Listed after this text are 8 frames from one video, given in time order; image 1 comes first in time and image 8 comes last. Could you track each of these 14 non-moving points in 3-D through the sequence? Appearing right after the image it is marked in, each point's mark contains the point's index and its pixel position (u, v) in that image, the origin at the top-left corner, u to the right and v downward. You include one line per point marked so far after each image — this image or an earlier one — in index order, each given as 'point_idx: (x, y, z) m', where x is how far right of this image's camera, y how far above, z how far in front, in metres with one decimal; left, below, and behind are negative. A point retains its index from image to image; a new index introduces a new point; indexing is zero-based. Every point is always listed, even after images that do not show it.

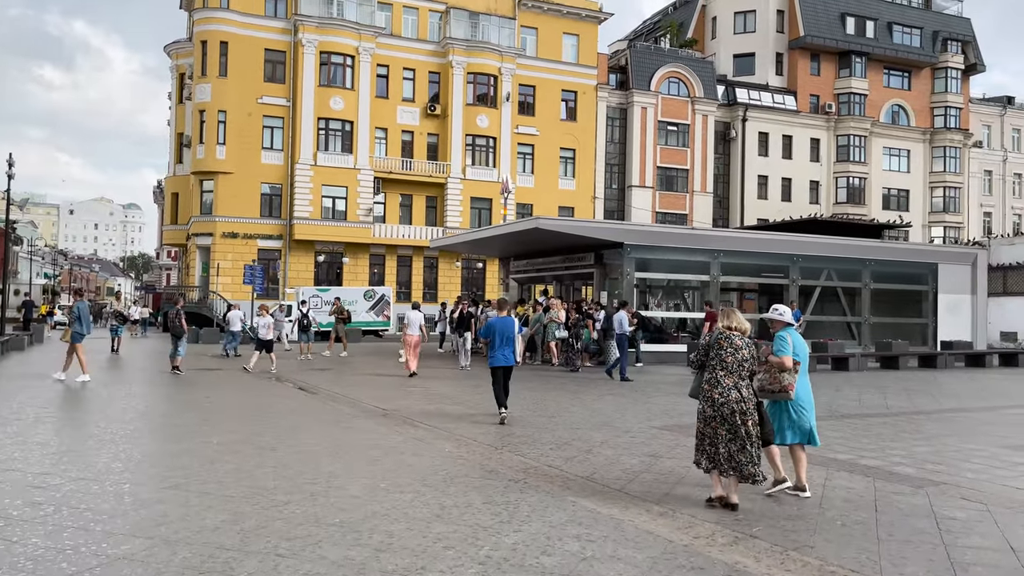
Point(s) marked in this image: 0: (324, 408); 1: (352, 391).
0: (-2.9, -1.8, +12.5) m
1: (-3.1, -1.9, +15.5) m
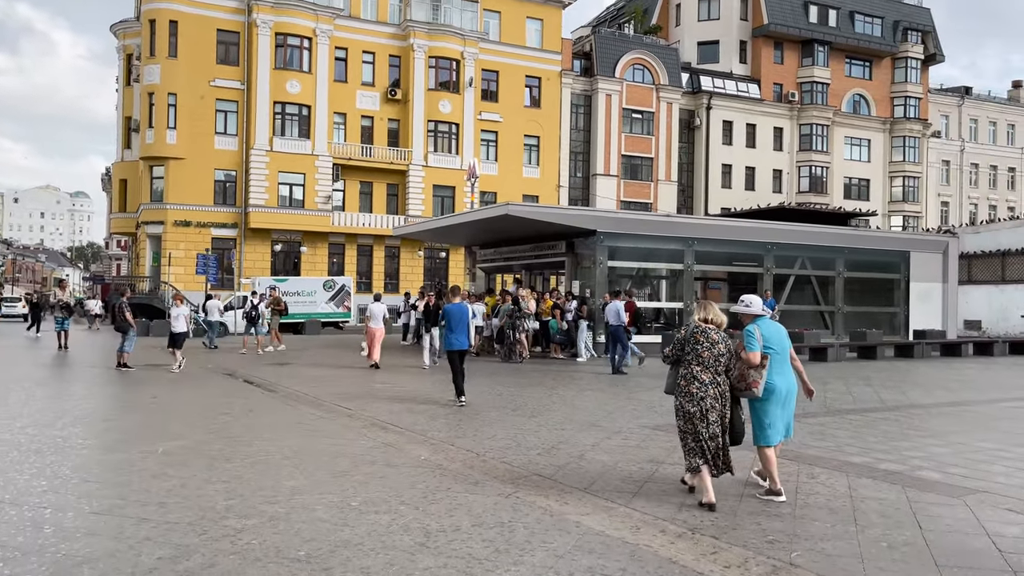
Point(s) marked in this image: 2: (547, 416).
0: (-3.3, -1.7, +11.4) m
1: (-3.6, -1.7, +14.4) m
2: (+0.5, -1.7, +10.8) m
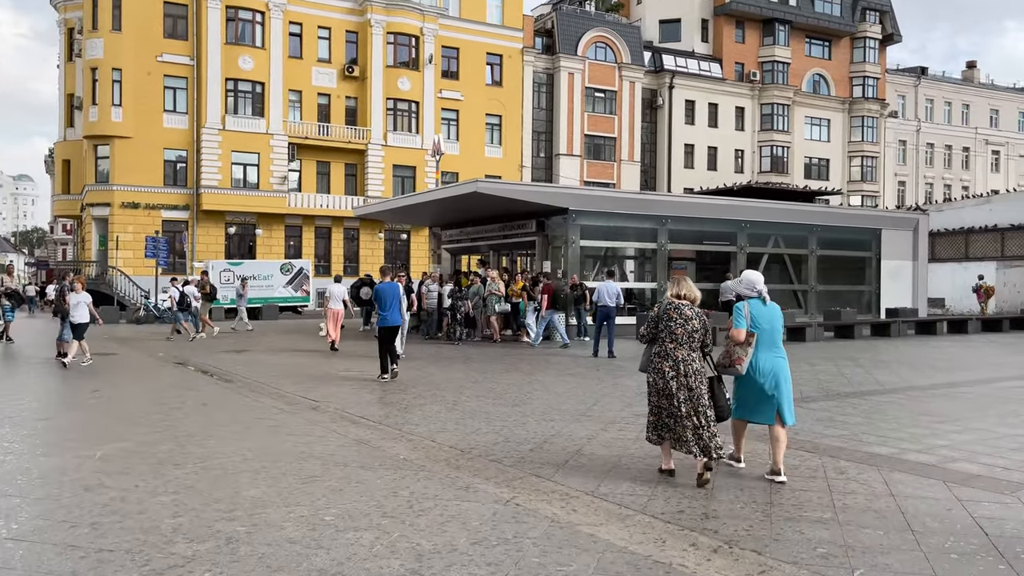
0: (-3.5, -1.4, +10.4) m
1: (-4.0, -1.4, +13.4) m
2: (+0.2, -1.4, +10.0) m
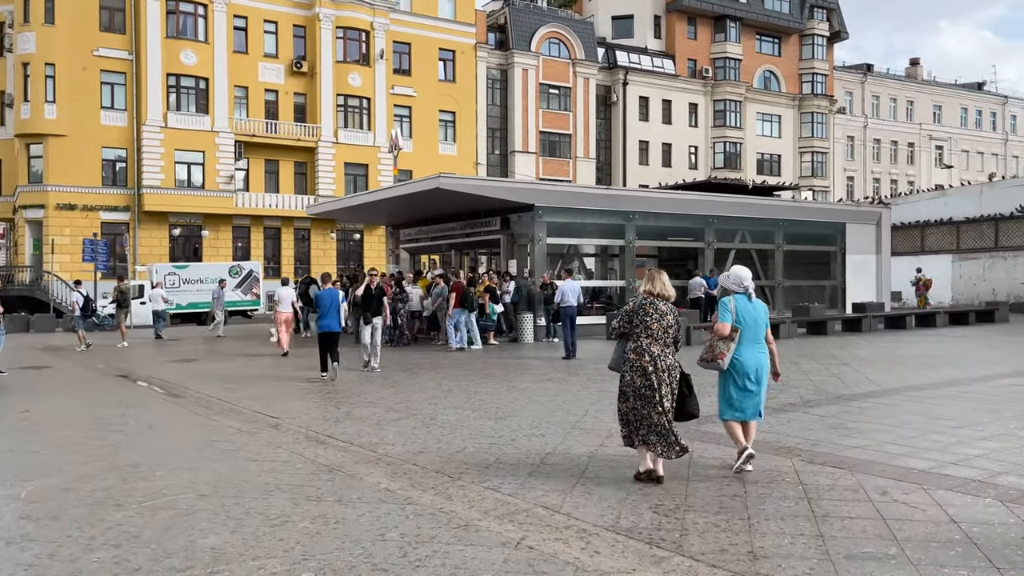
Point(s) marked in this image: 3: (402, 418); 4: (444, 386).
0: (-3.7, -1.5, +9.3) m
1: (-4.4, -1.5, +12.3) m
2: (+0.1, -1.5, +9.1) m
3: (-1.2, -1.5, +9.2) m
4: (-1.0, -1.5, +12.0) m
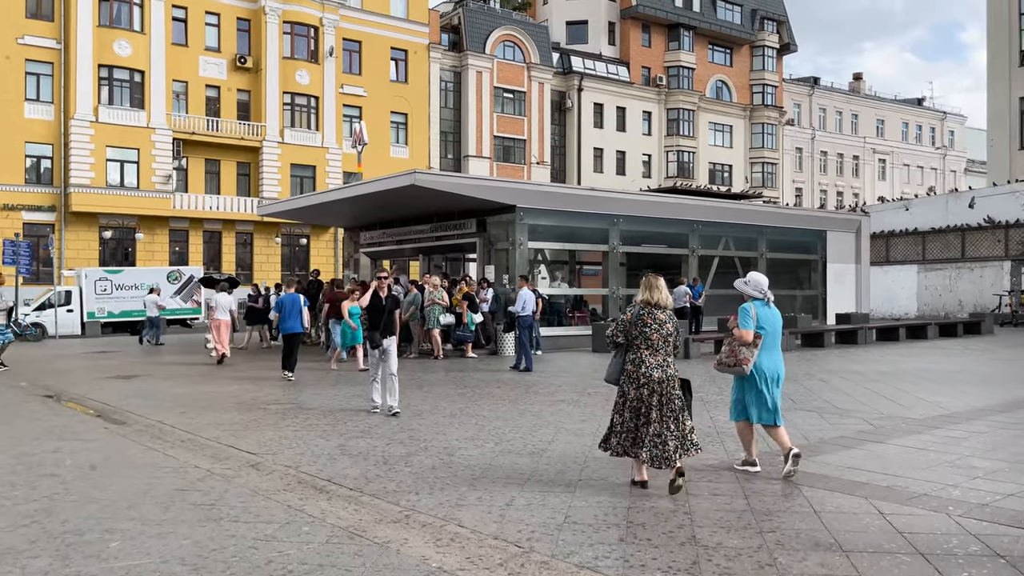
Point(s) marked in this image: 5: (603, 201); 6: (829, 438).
0: (-3.4, -1.6, +7.4) m
1: (-4.3, -1.6, +10.3) m
2: (+0.4, -1.5, +7.5) m
3: (-0.9, -1.5, +7.5) m
4: (-0.9, -1.5, +10.3) m
5: (+2.2, +2.1, +19.9) m
6: (+3.1, -1.4, +7.8) m
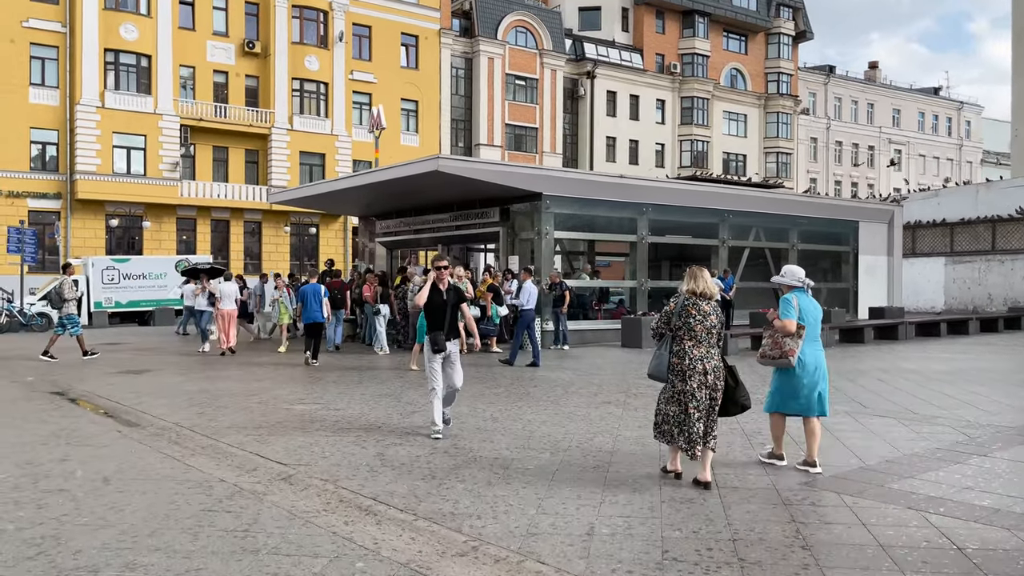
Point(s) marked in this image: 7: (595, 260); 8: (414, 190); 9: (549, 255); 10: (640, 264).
0: (-2.9, -1.5, +6.7) m
1: (-3.8, -1.5, +9.6) m
2: (+0.9, -1.5, +6.7) m
3: (-0.4, -1.5, +6.7) m
4: (-0.4, -1.4, +9.6) m
5: (+2.8, +2.3, +19.1) m
6: (+3.6, -1.4, +7.0) m
7: (+1.9, +0.7, +19.0) m
8: (-2.3, +2.4, +19.5) m
9: (+0.8, +0.8, +18.1) m
10: (+3.1, +0.6, +19.6) m
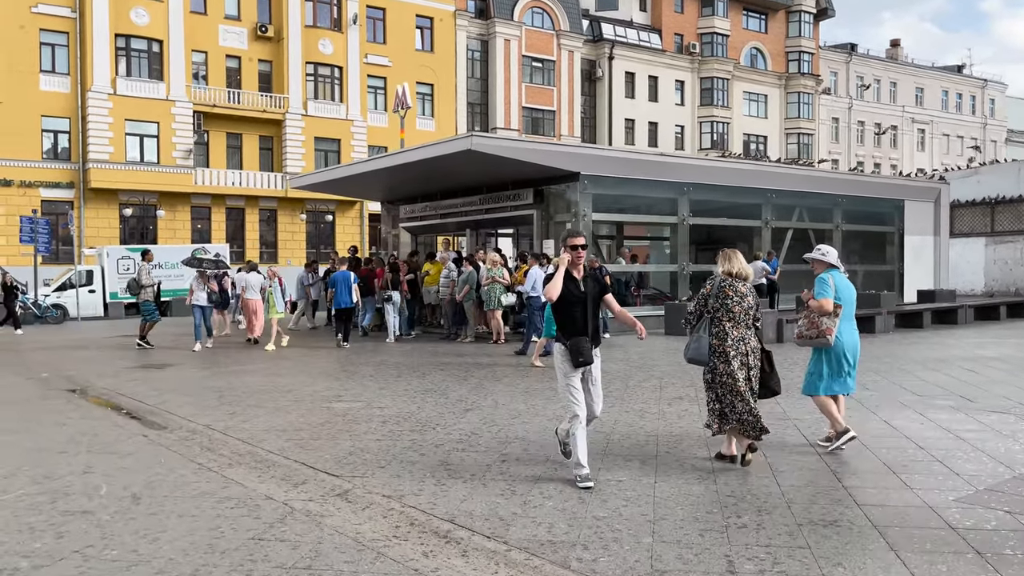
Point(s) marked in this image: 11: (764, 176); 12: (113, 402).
0: (-2.3, -1.4, +5.8) m
1: (-3.1, -1.3, +8.7) m
2: (+1.5, -1.3, +5.8) m
3: (+0.2, -1.4, +5.8) m
4: (+0.3, -1.3, +8.7) m
5: (+3.6, +2.7, +18.1) m
6: (+4.2, -1.2, +6.1) m
7: (+2.7, +1.0, +18.1) m
8: (-1.6, +2.7, +18.6) m
9: (+1.6, +1.1, +17.2) m
10: (+3.9, +1.0, +18.6) m
11: (+6.1, +2.7, +19.6) m
12: (-4.8, -1.4, +9.7) m
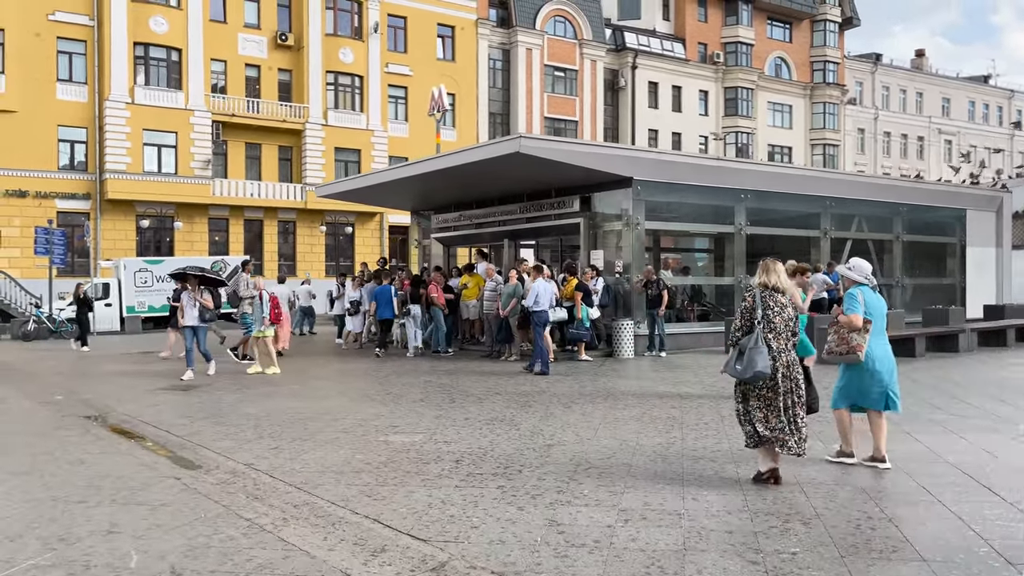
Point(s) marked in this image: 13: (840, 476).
0: (-1.5, -1.5, +4.6) m
1: (-2.3, -1.5, +7.5) m
2: (+2.3, -1.4, +4.6) m
3: (+1.0, -1.5, +4.6) m
4: (+1.1, -1.4, +7.4) m
5: (+4.5, +2.4, +16.8) m
6: (+5.0, -1.3, +4.8) m
7: (+3.6, +0.7, +16.8) m
8: (-0.6, +2.4, +17.4) m
9: (+2.5, +0.8, +15.9) m
10: (+4.8, +0.7, +17.4) m
11: (+7.0, +2.3, +18.3) m
12: (-4.0, -1.5, +8.6) m
13: (+2.4, -1.4, +6.3) m
